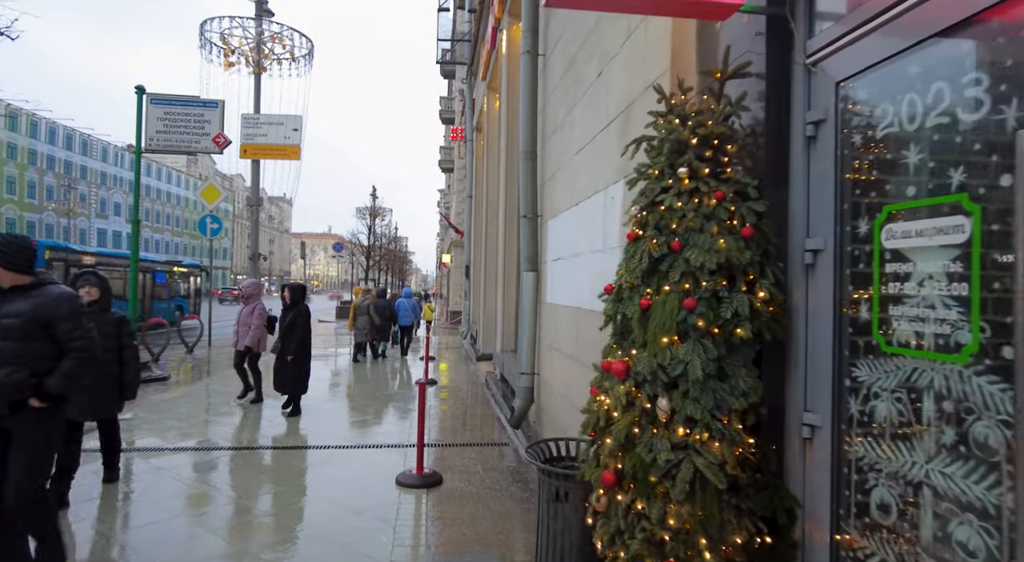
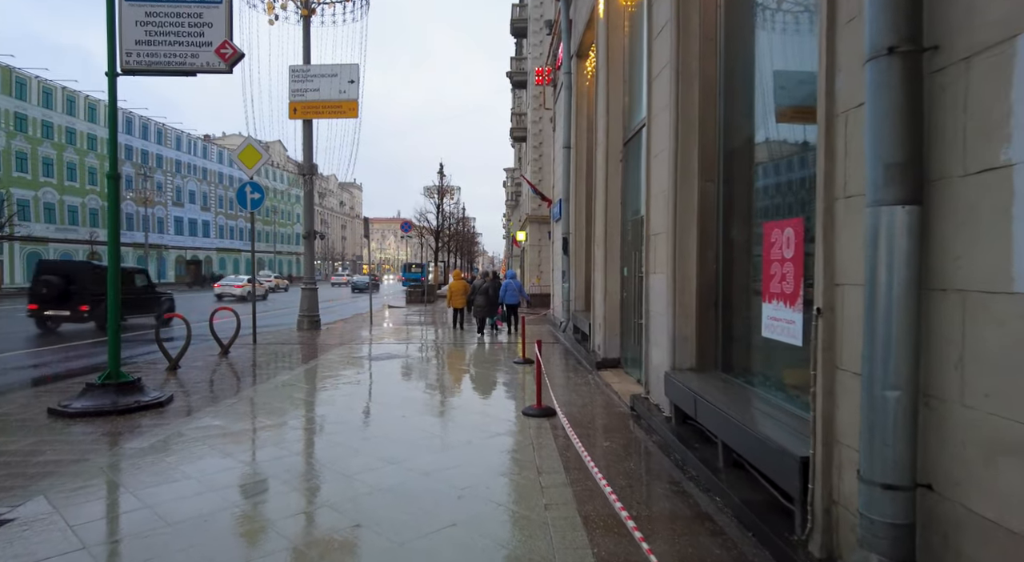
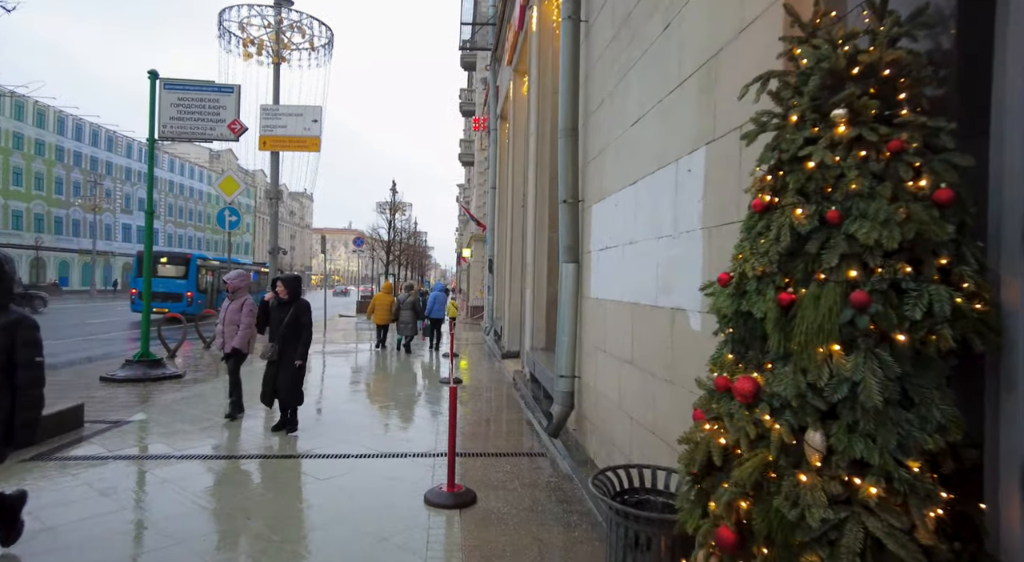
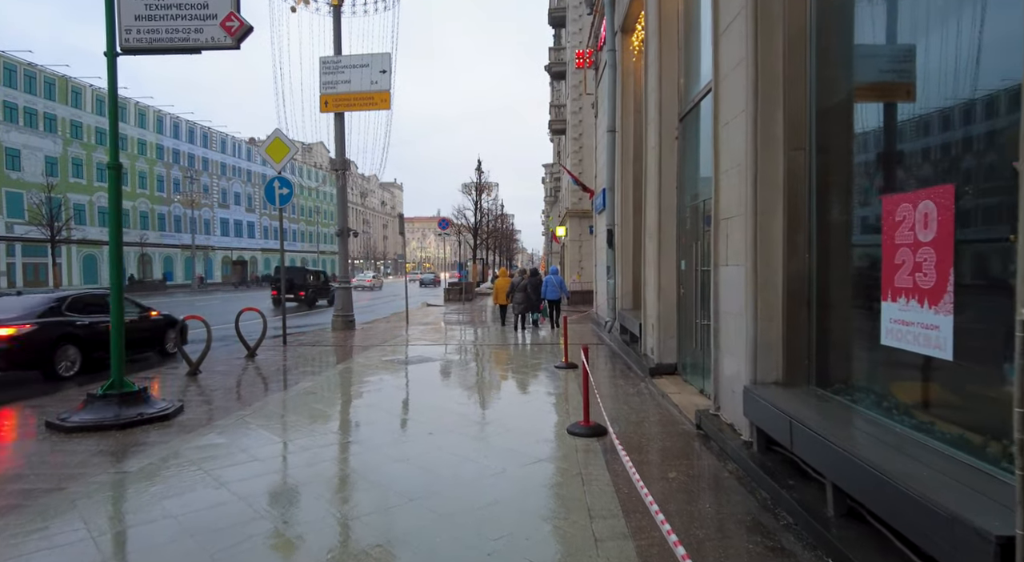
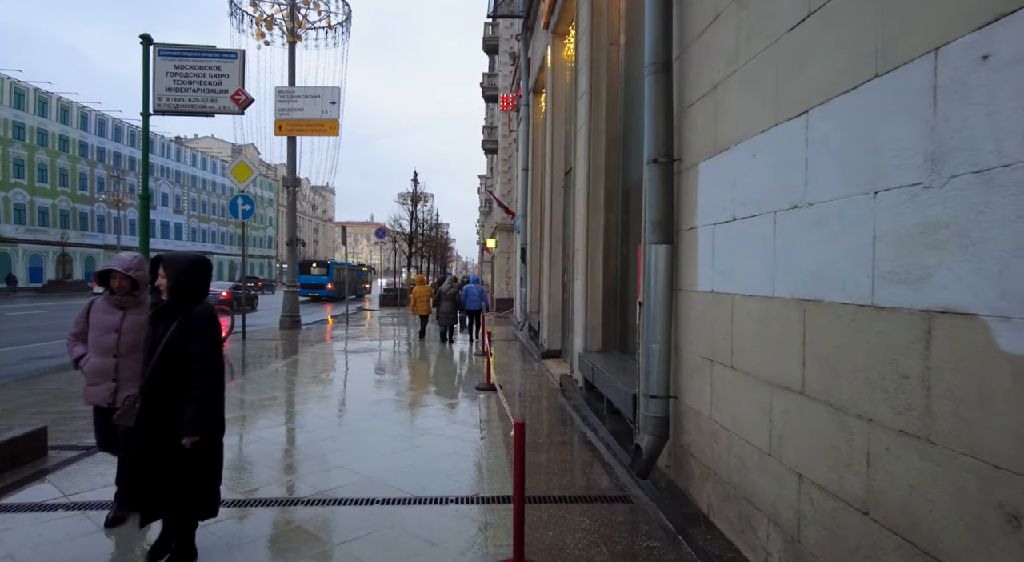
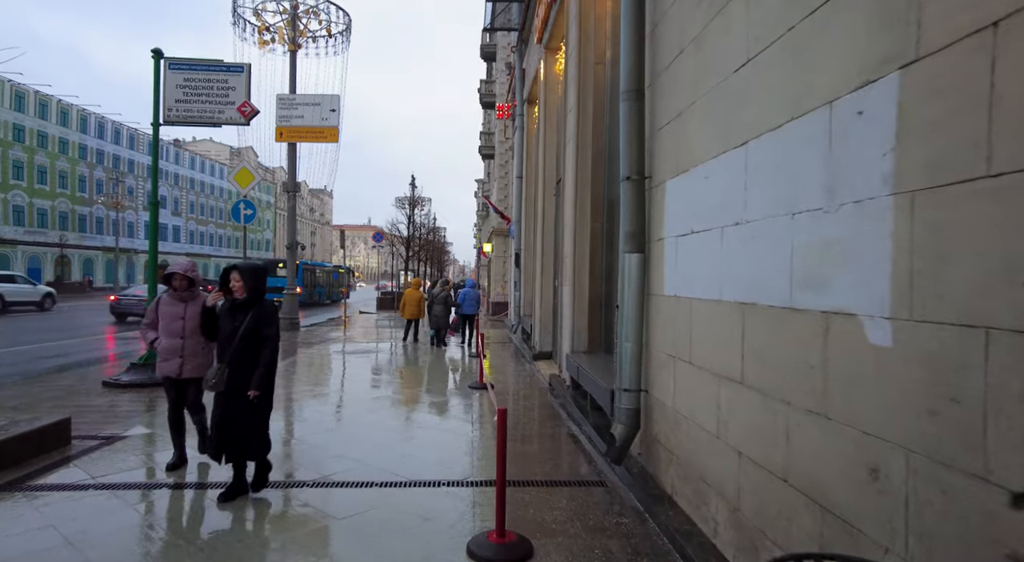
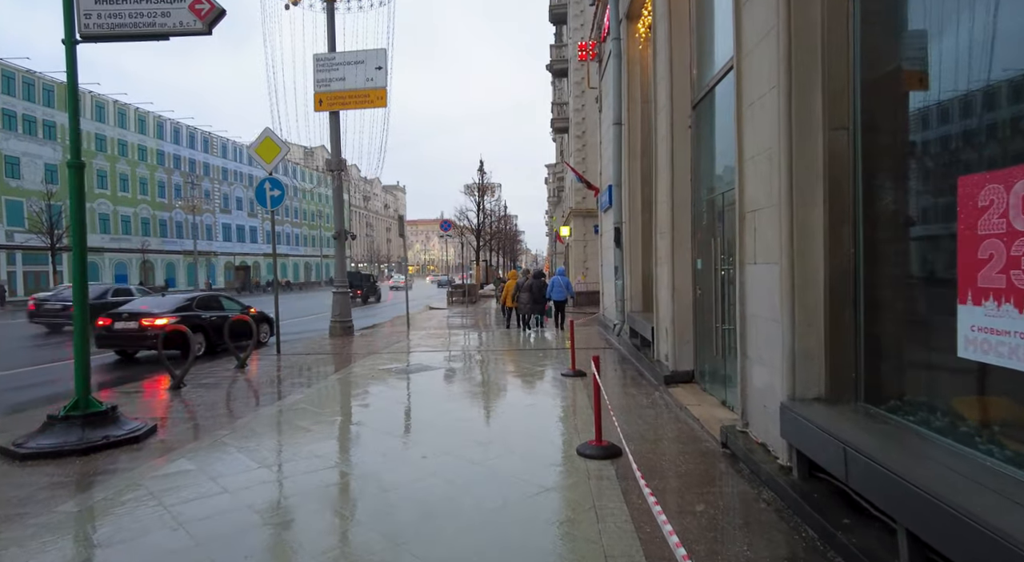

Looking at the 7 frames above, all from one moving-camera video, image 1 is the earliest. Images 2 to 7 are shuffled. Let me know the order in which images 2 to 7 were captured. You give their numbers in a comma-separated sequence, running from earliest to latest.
3, 6, 5, 2, 4, 7
